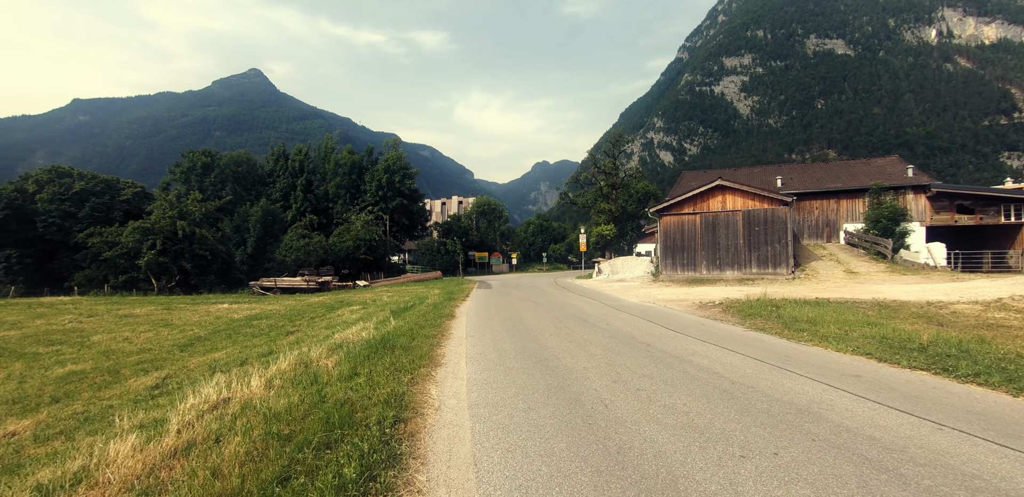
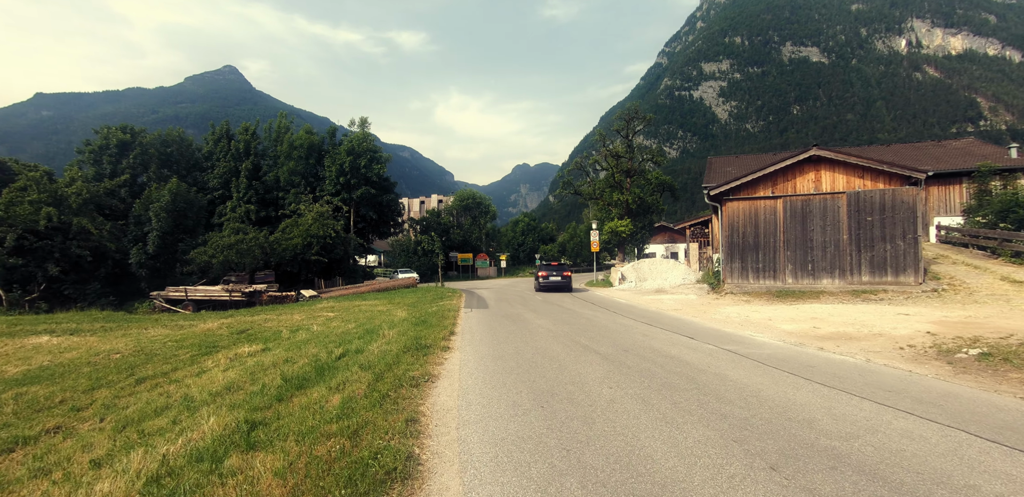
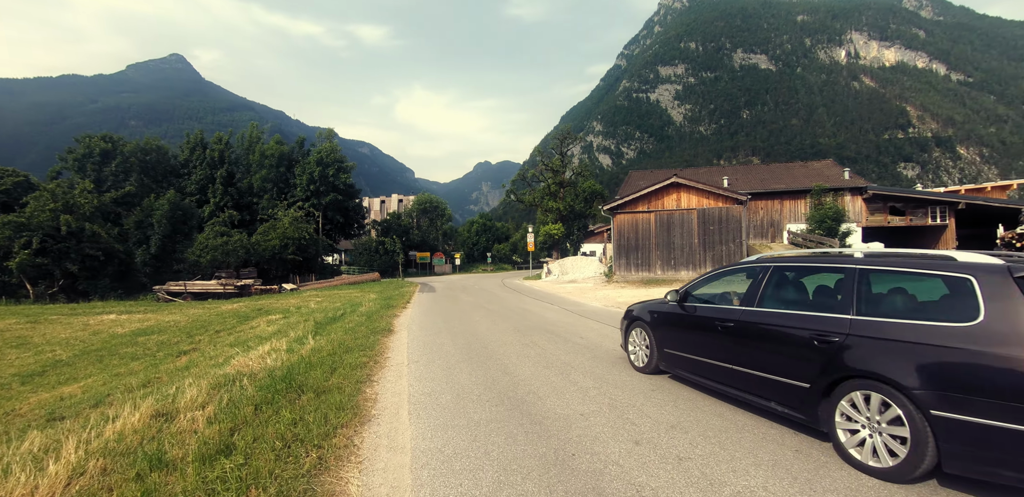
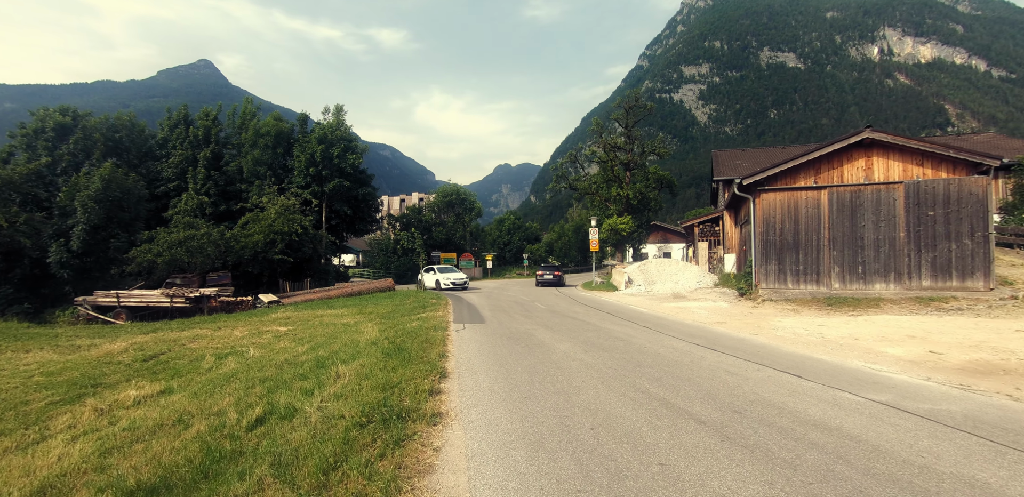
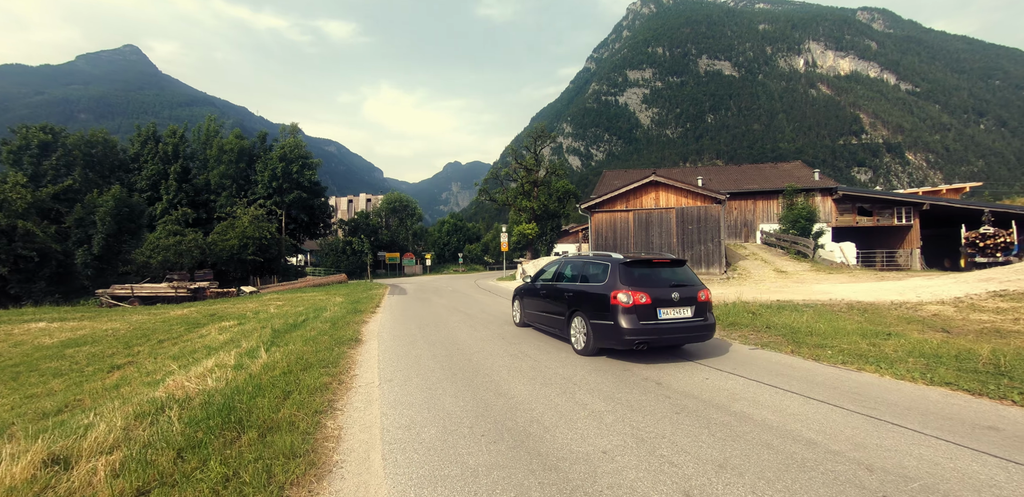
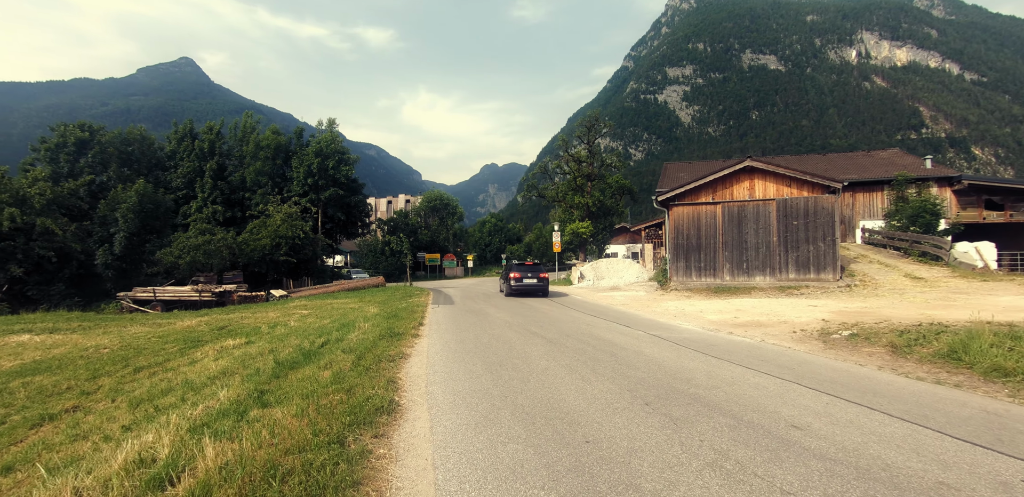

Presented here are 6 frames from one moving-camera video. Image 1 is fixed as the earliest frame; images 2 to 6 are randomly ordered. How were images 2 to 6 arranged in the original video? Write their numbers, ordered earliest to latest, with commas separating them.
3, 5, 6, 2, 4
